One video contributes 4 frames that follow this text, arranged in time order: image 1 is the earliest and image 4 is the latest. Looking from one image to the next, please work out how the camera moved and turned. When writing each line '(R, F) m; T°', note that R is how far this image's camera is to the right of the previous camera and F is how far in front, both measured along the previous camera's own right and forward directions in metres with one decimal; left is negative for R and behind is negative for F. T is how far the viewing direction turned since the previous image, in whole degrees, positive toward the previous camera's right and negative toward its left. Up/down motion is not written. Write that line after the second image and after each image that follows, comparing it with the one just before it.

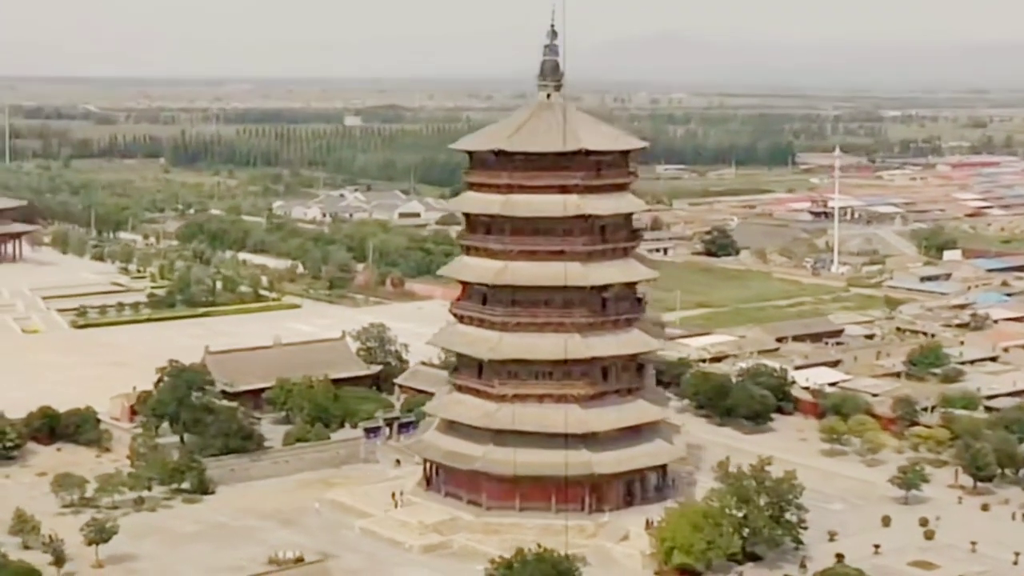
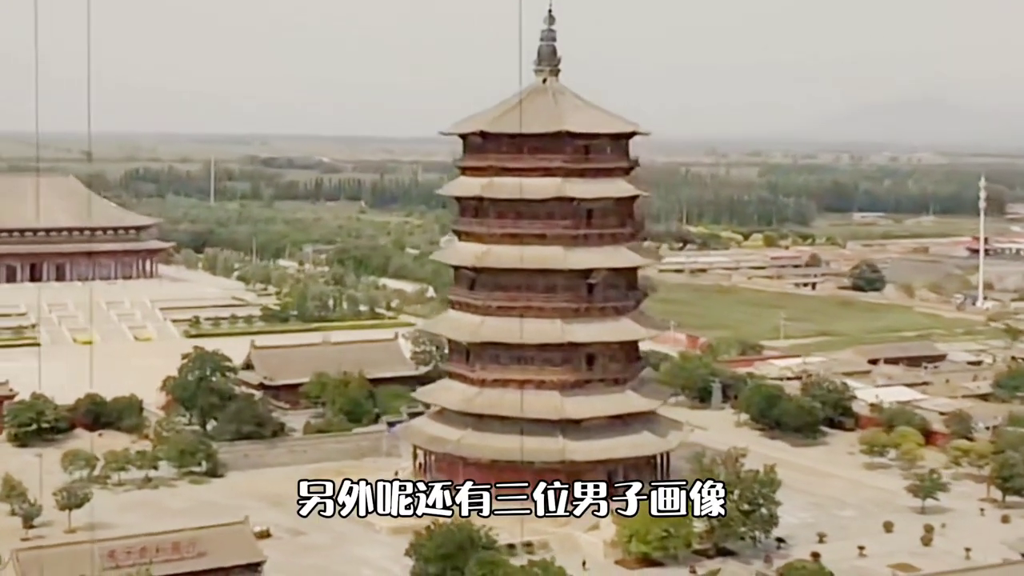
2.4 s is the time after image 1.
(+3.5, +0.5) m; -9°
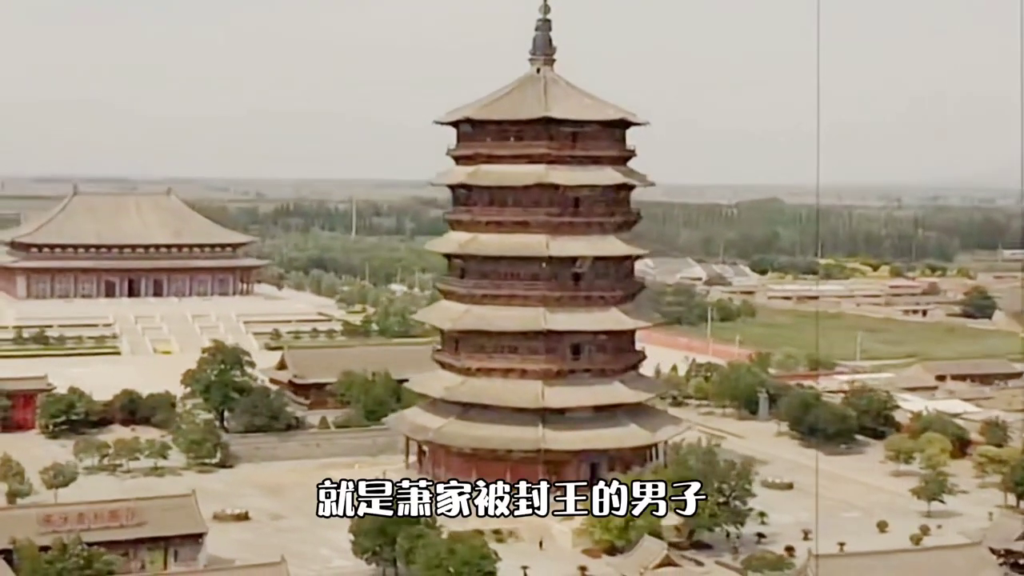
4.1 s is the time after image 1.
(+2.6, +0.3) m; -6°
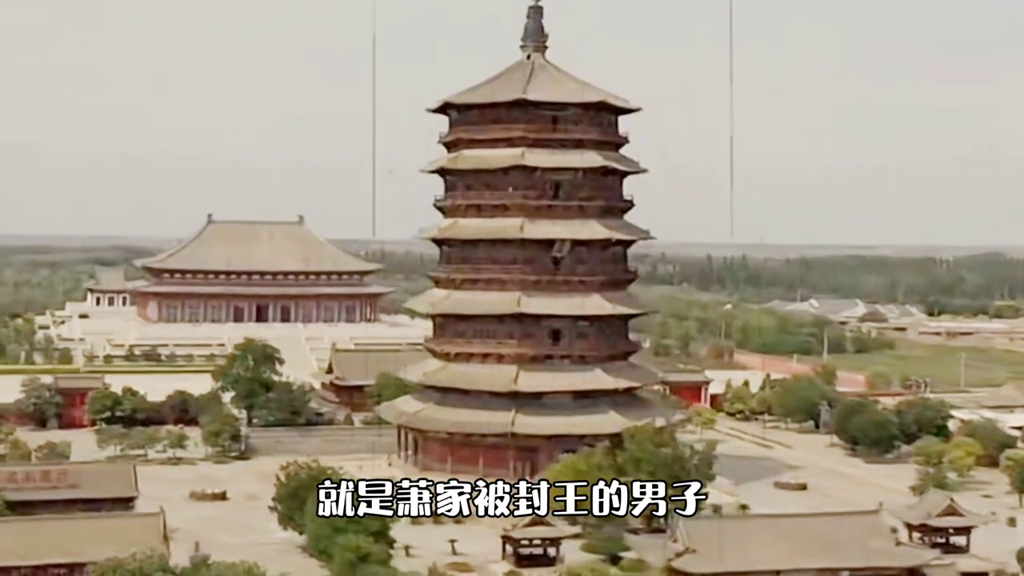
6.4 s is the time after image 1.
(+3.4, +0.5) m; -8°
